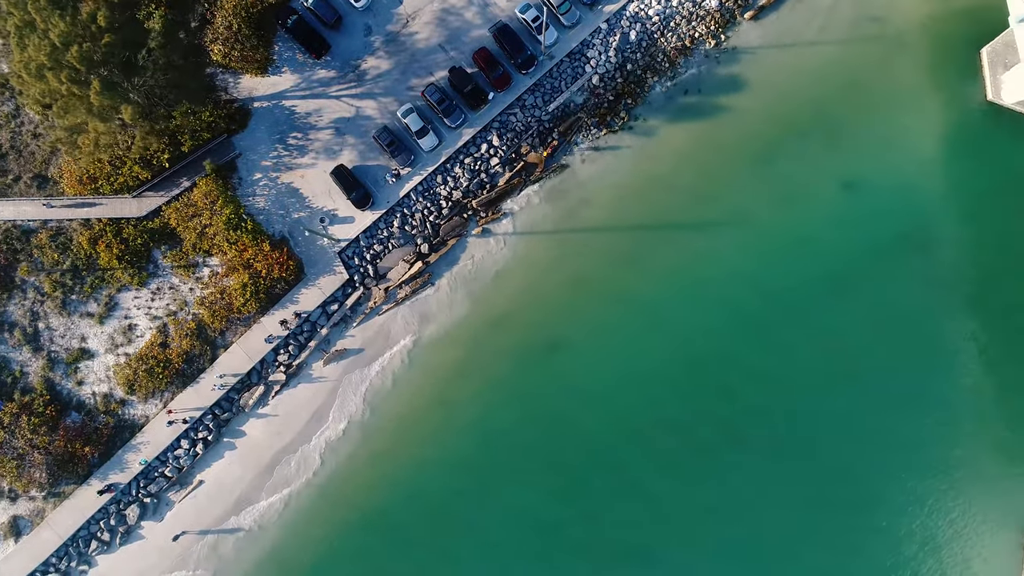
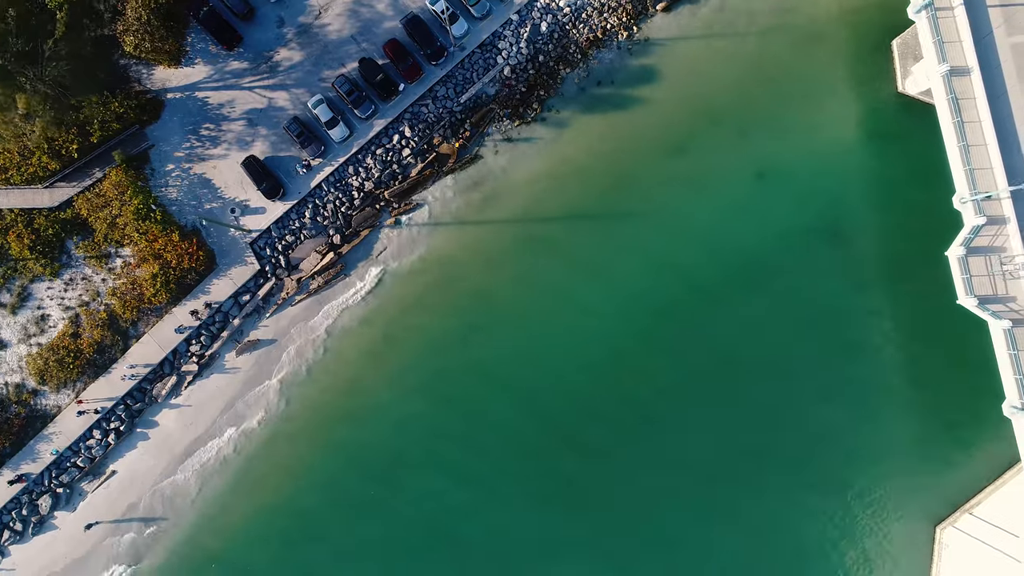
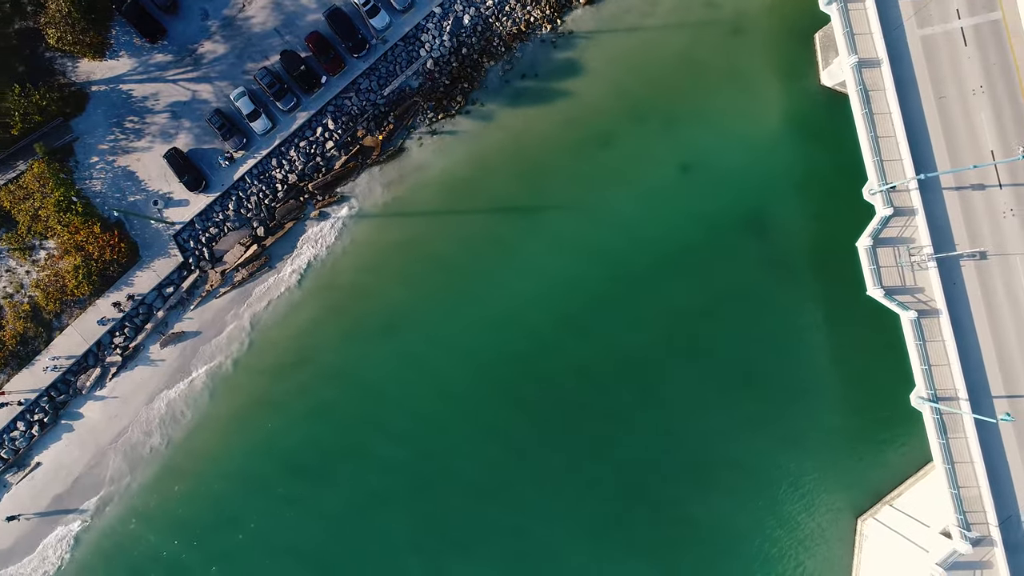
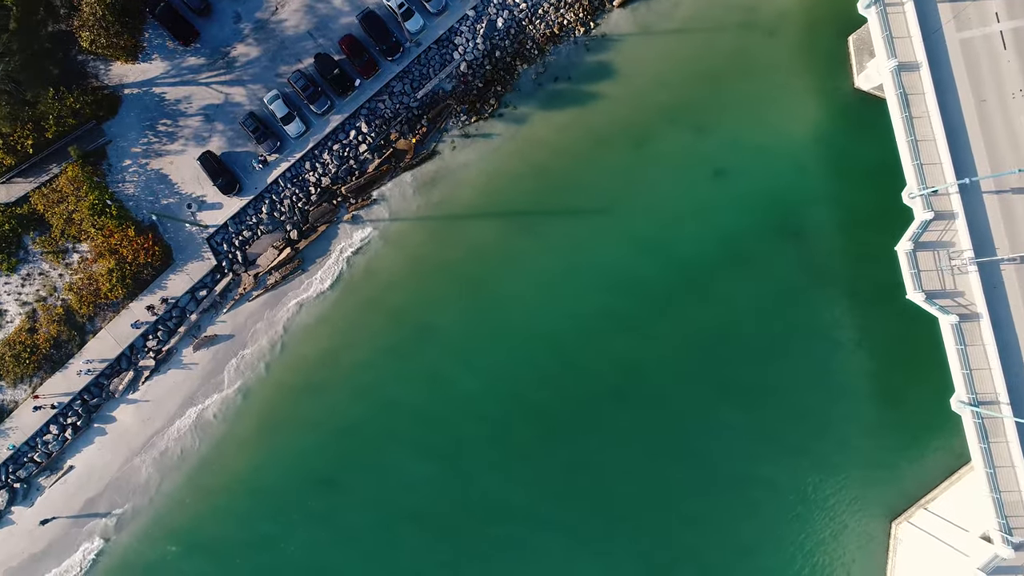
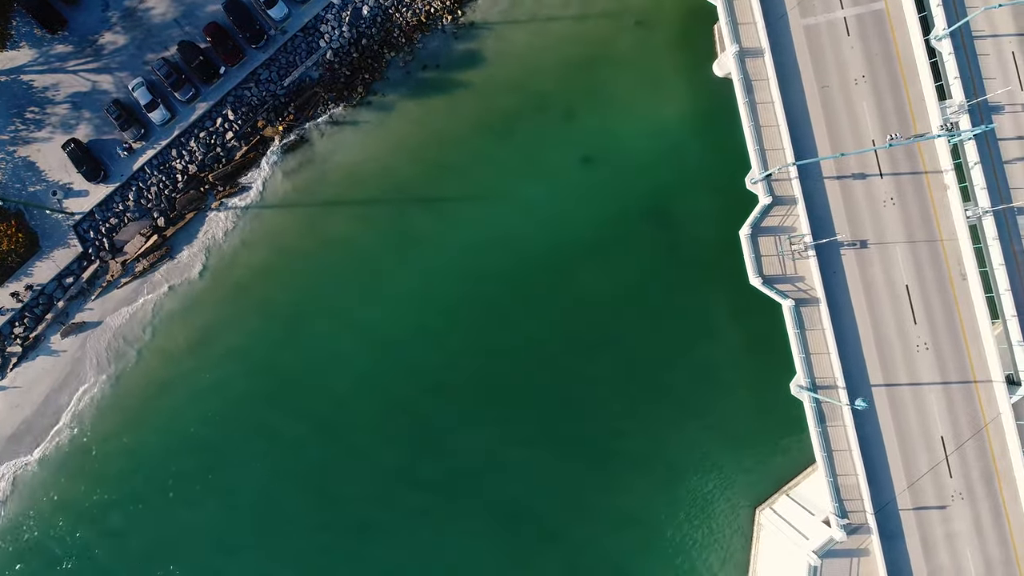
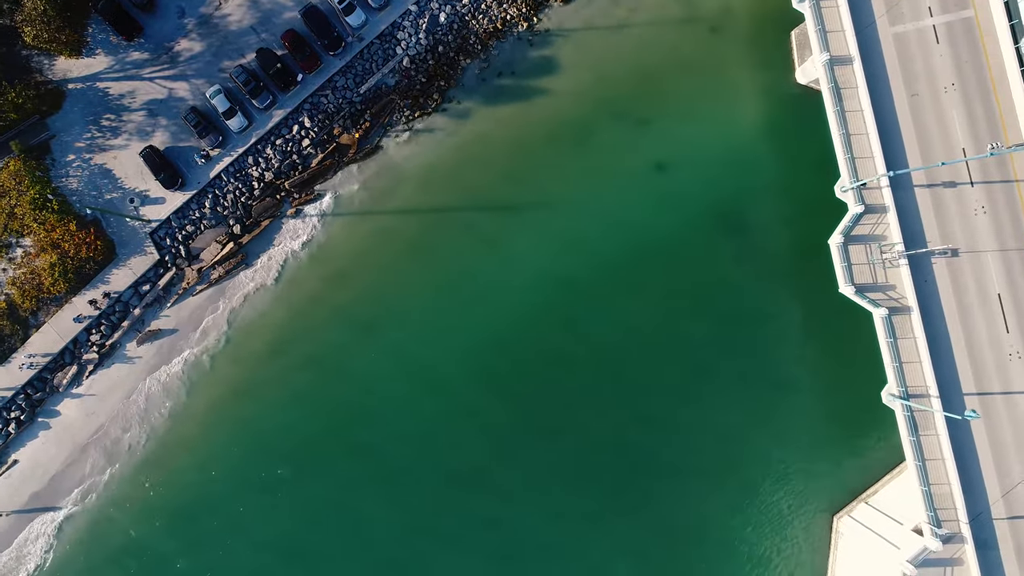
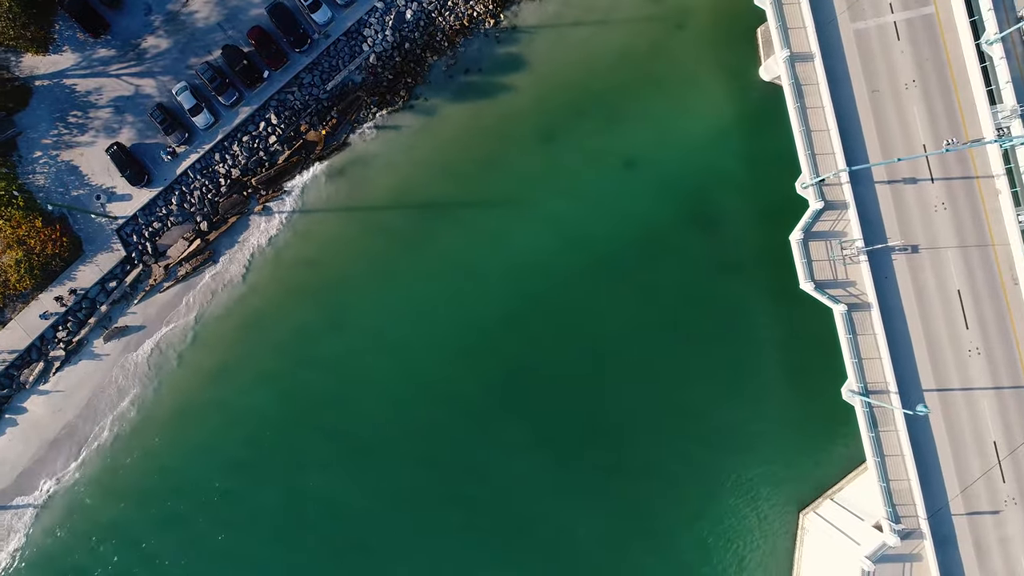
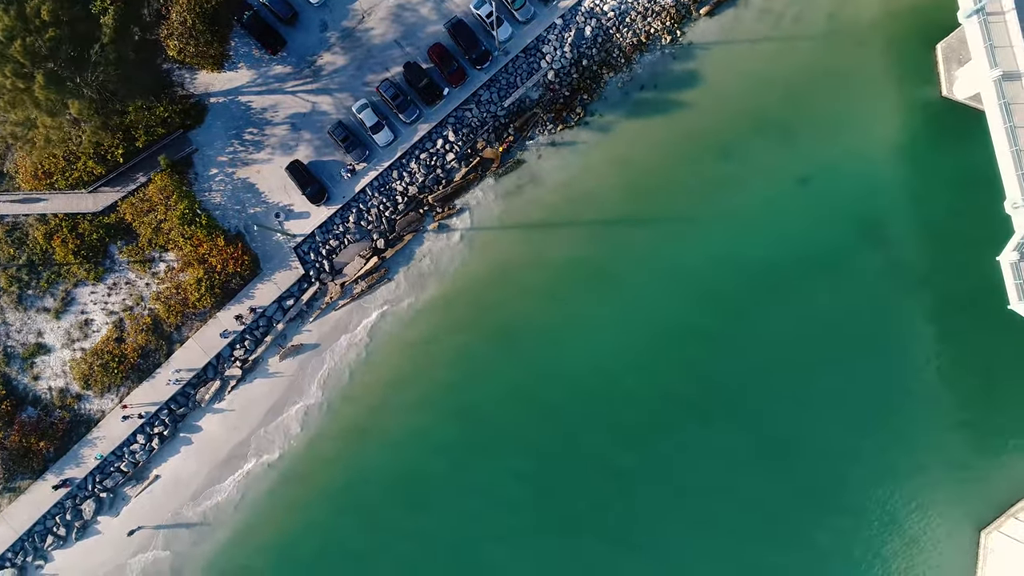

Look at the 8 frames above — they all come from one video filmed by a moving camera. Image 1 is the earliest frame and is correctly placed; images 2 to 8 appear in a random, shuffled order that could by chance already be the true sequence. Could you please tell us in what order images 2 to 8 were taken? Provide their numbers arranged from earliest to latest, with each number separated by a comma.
8, 2, 4, 3, 6, 7, 5
